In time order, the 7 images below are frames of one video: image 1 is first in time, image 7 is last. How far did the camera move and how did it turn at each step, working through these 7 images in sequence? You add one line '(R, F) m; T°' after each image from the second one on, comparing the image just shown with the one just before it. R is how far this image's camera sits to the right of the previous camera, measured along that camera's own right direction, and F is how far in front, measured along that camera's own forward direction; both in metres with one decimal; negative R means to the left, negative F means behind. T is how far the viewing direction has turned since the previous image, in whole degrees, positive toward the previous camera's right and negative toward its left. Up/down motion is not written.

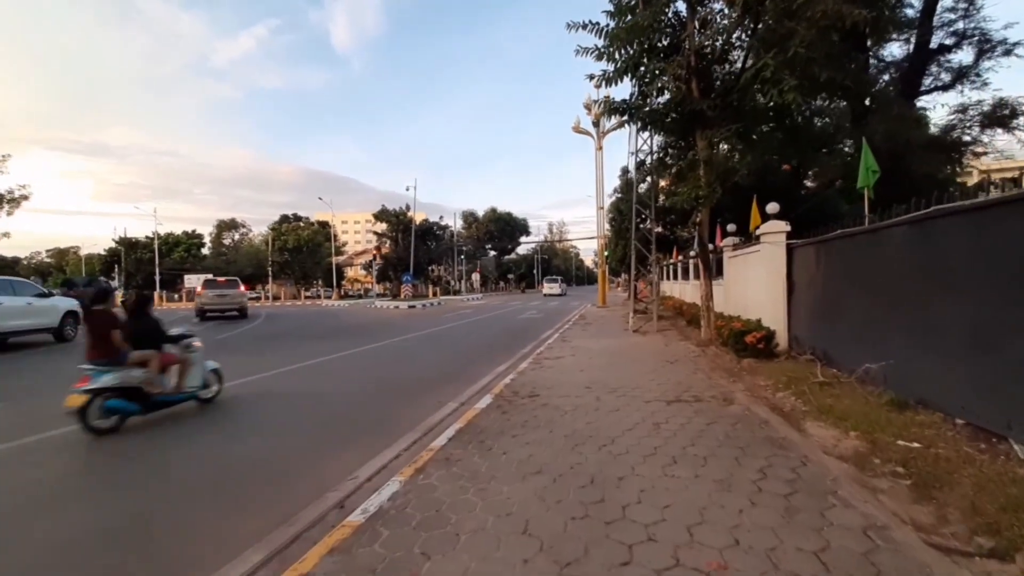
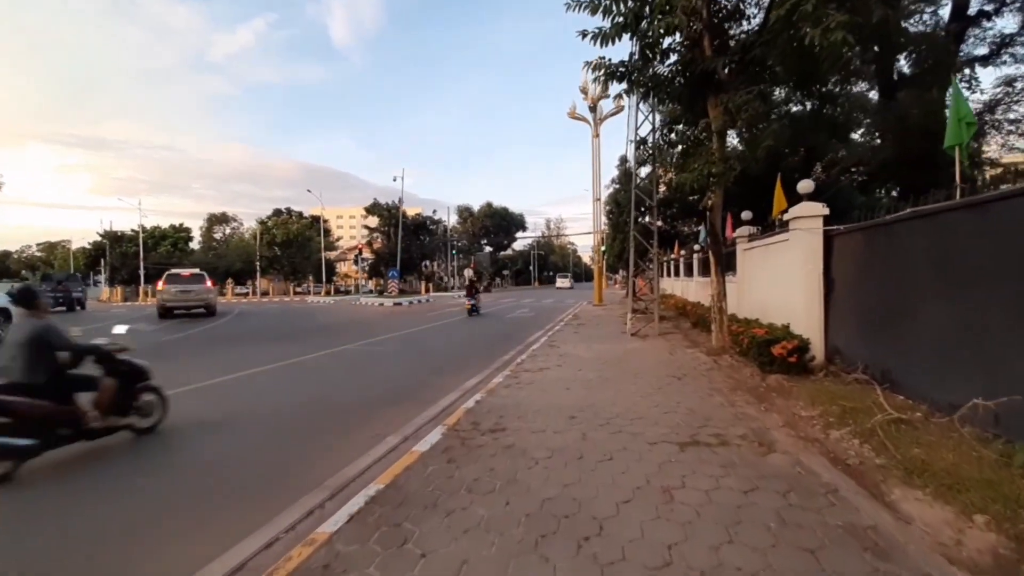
(+0.6, +2.0) m; 0°
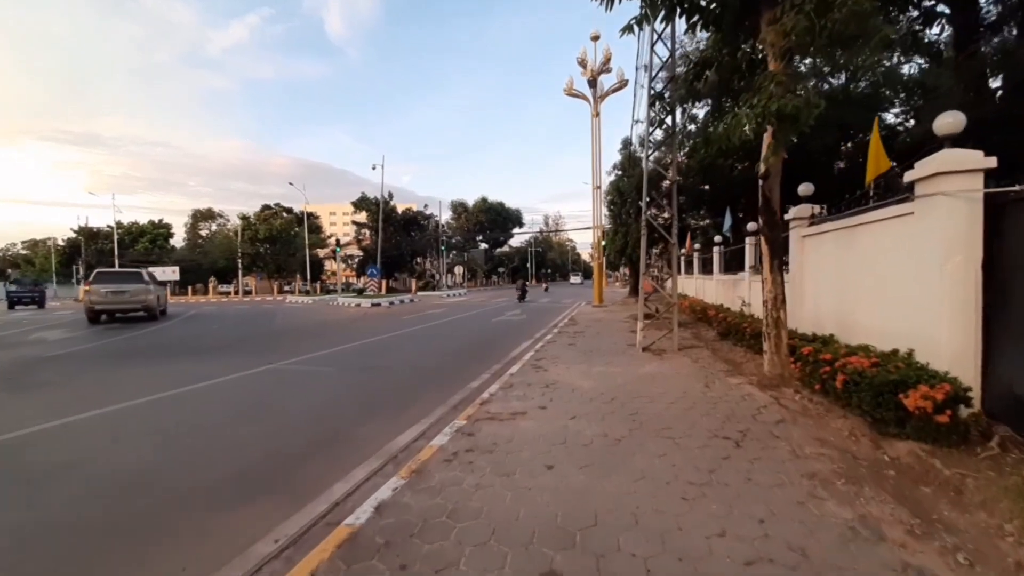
(+0.7, +3.3) m; 0°
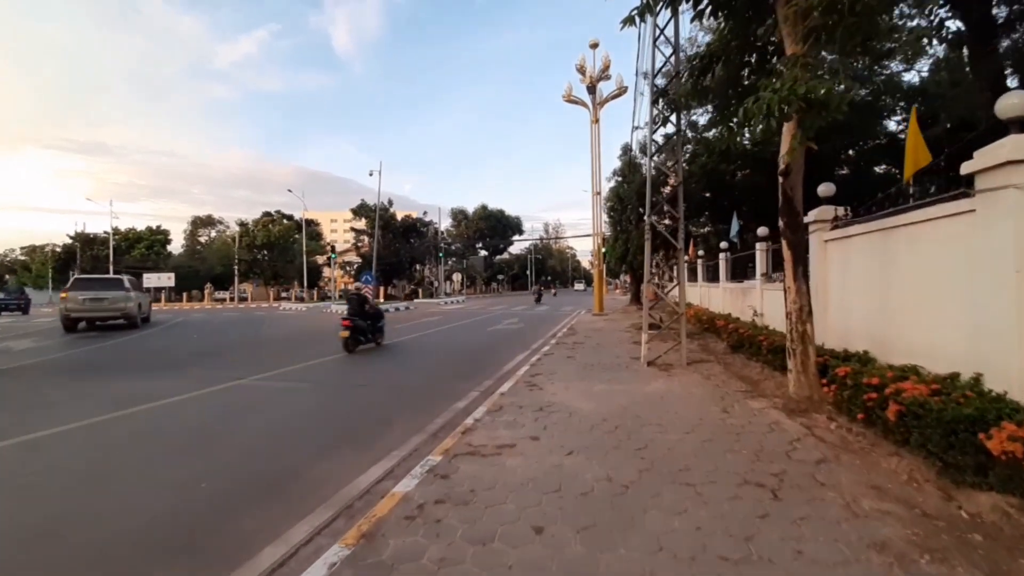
(+0.2, +0.9) m; 0°
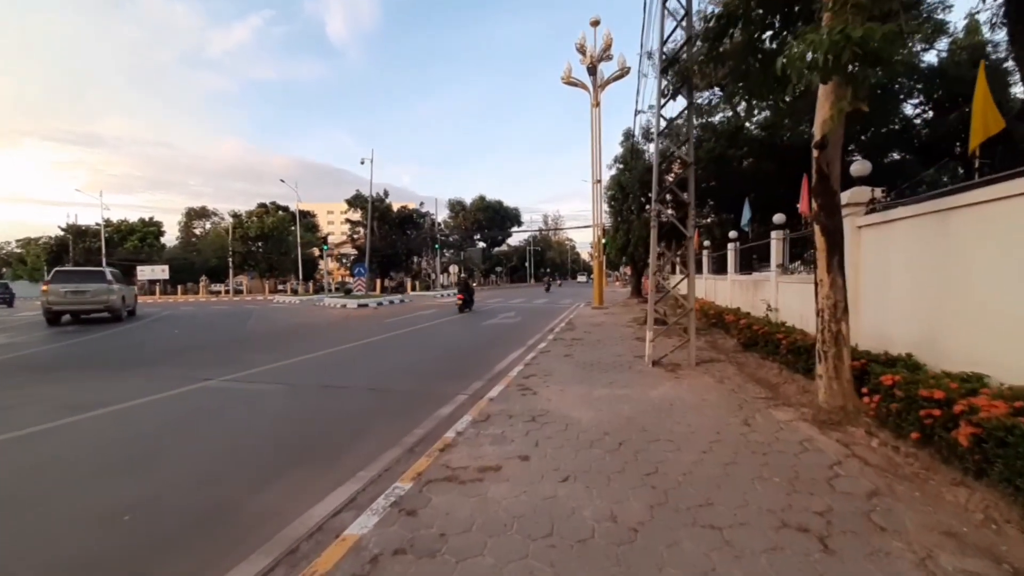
(+0.2, +0.9) m; 0°
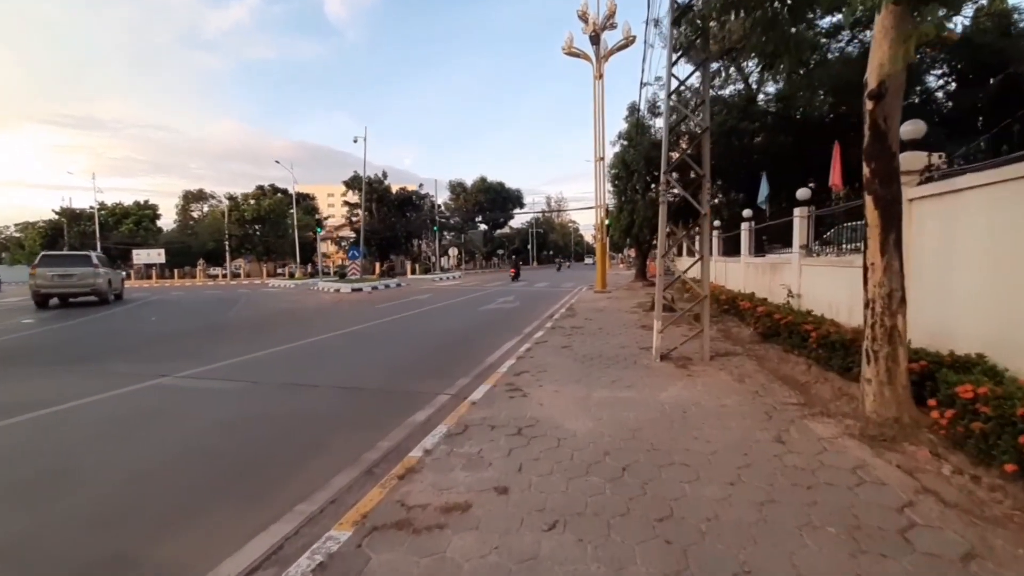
(+0.3, +1.1) m; 0°
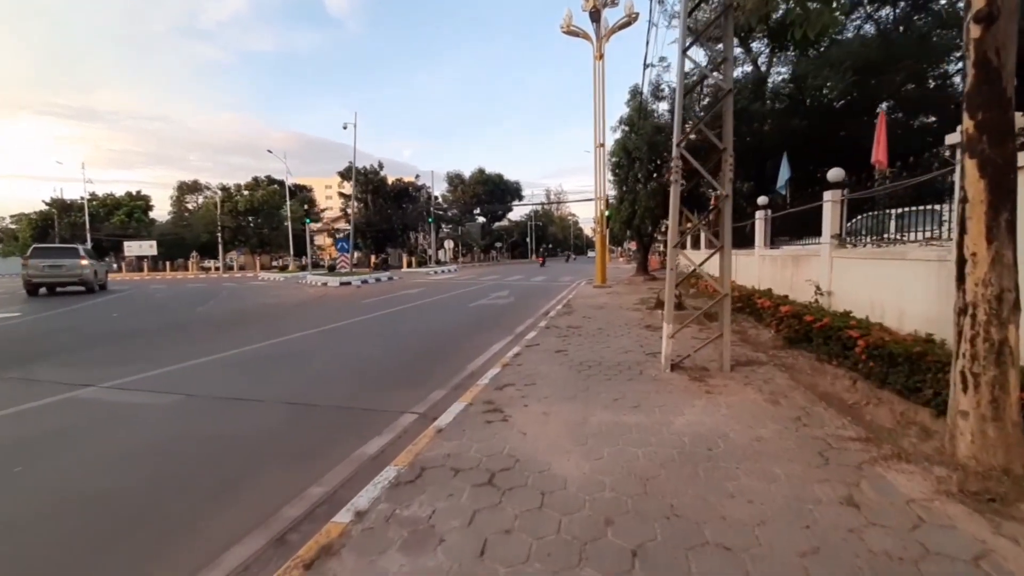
(+0.3, +1.3) m; 0°
